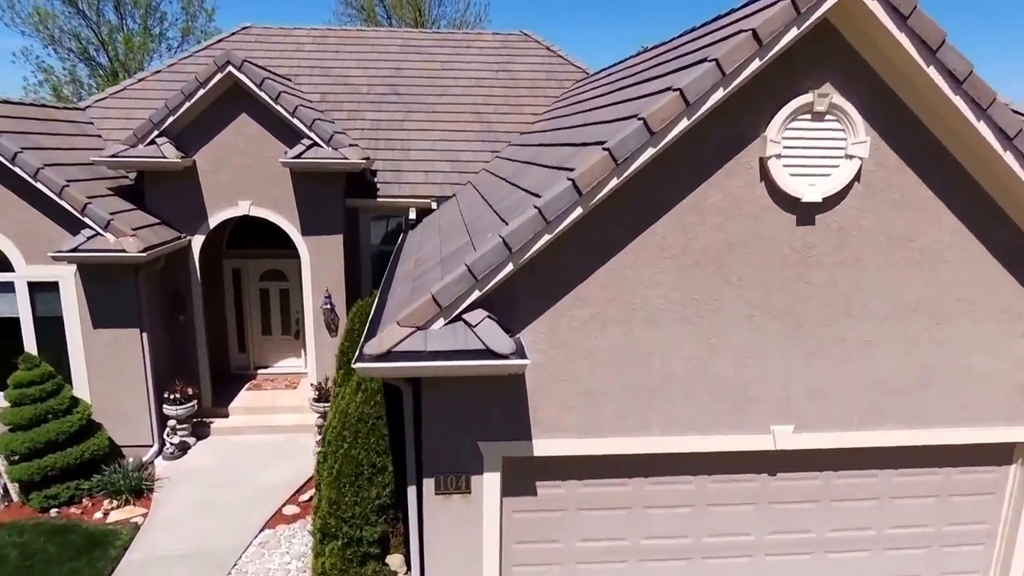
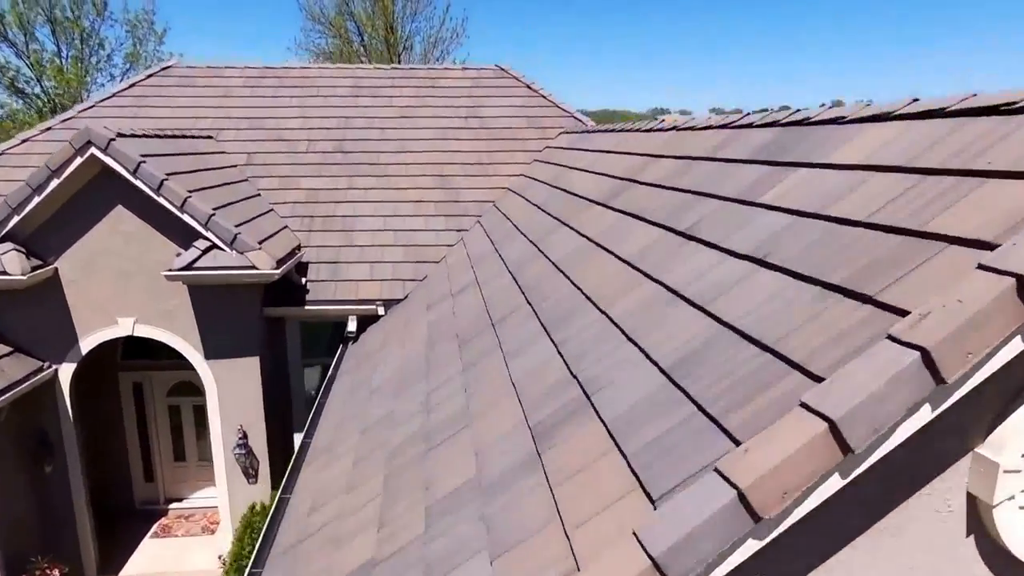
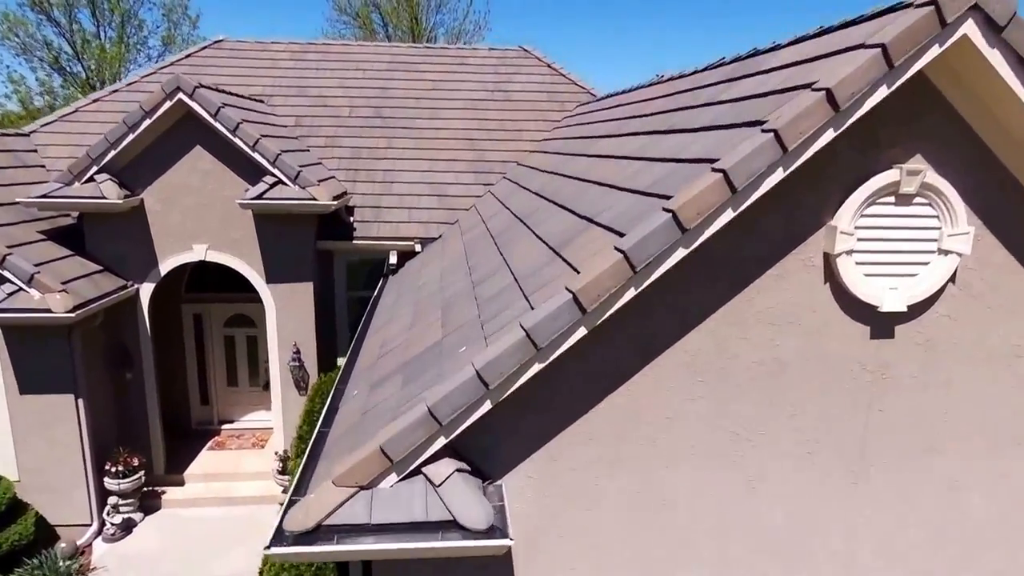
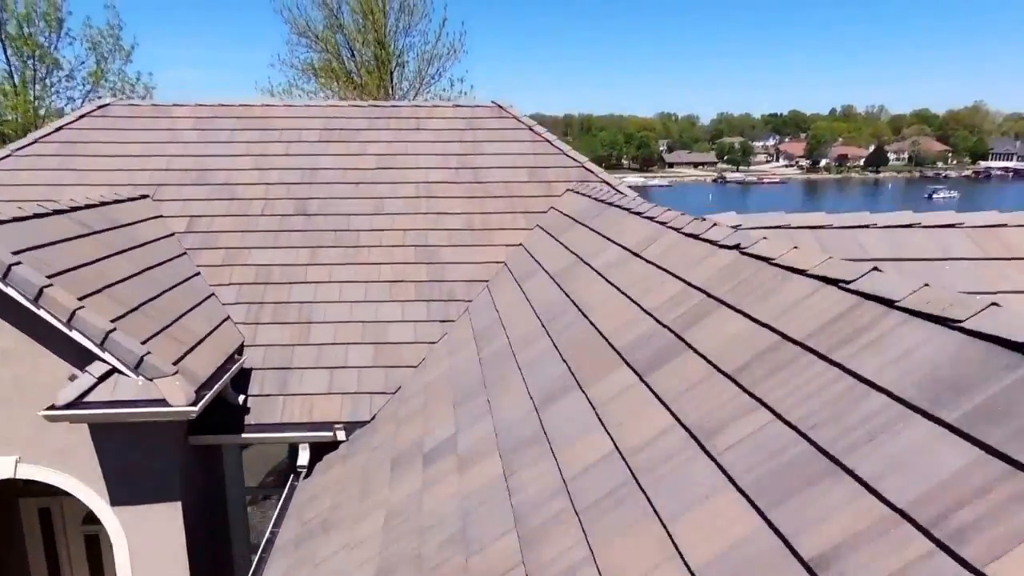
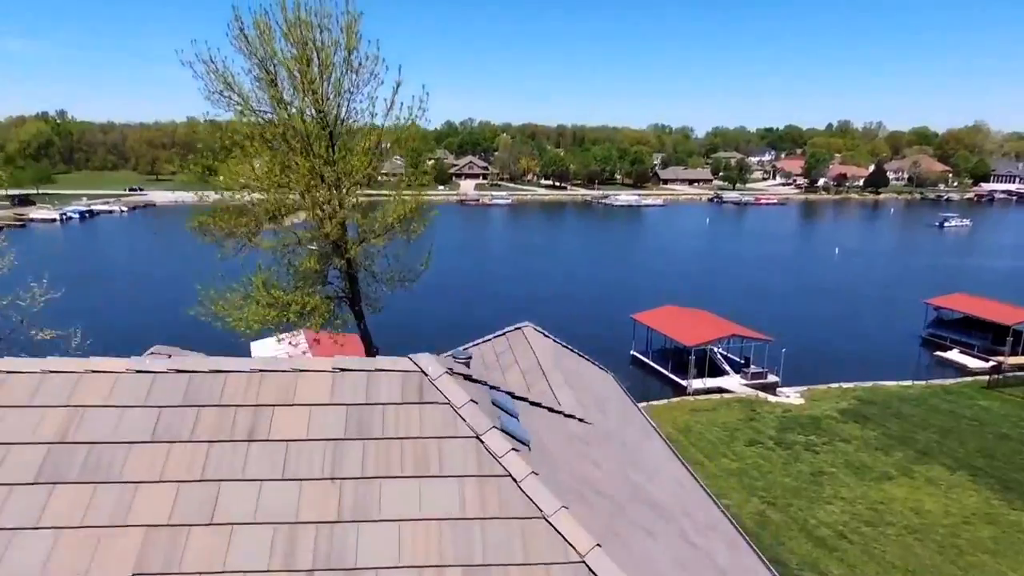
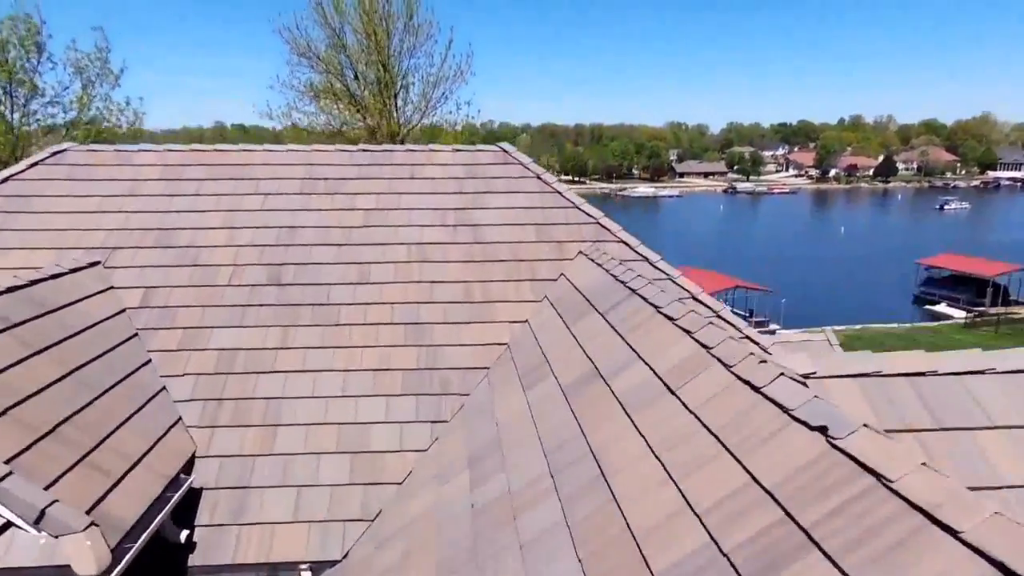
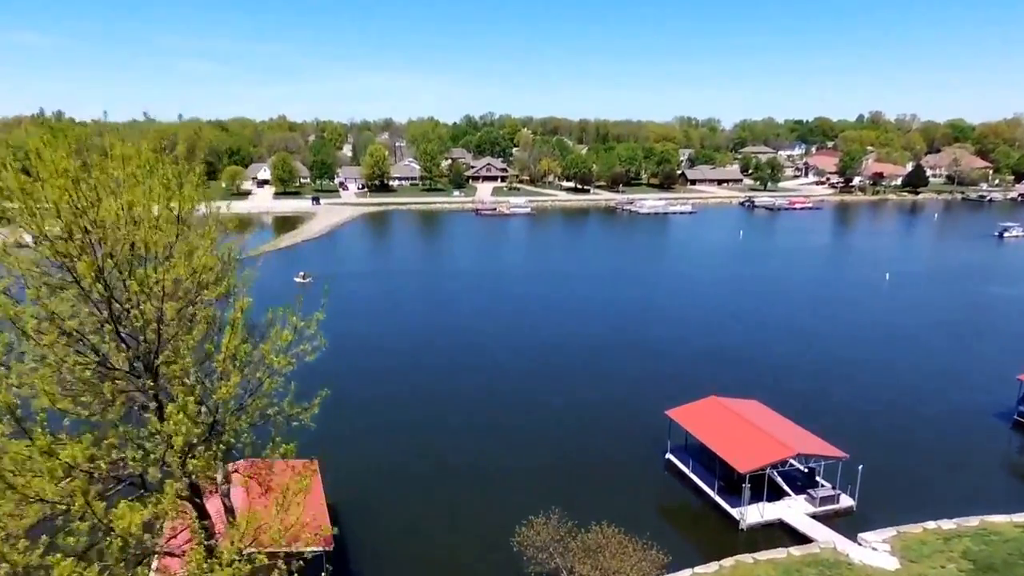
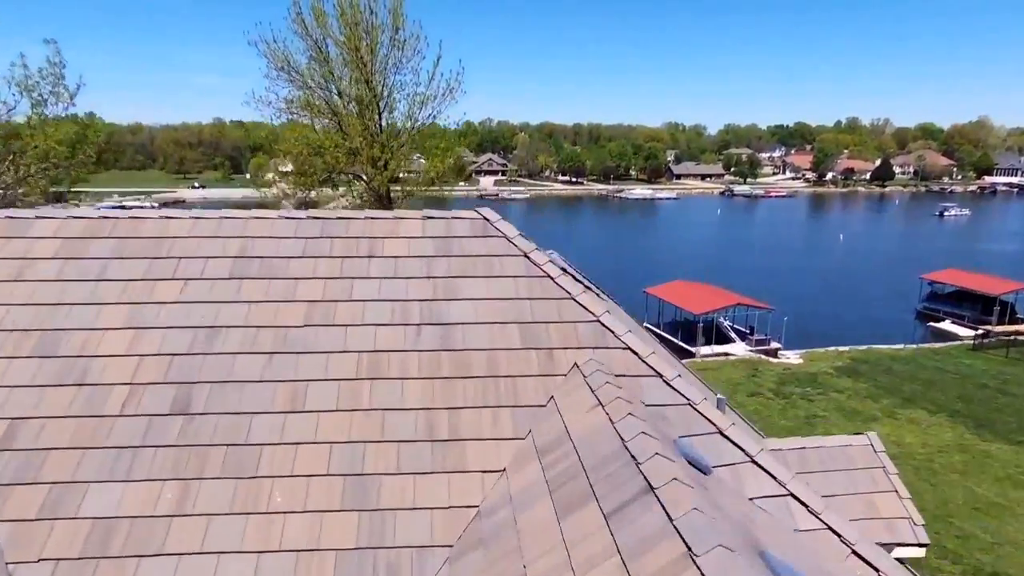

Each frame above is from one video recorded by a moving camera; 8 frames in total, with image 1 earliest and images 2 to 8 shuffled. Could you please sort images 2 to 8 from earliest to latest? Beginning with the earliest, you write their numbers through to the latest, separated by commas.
3, 2, 4, 6, 8, 5, 7
